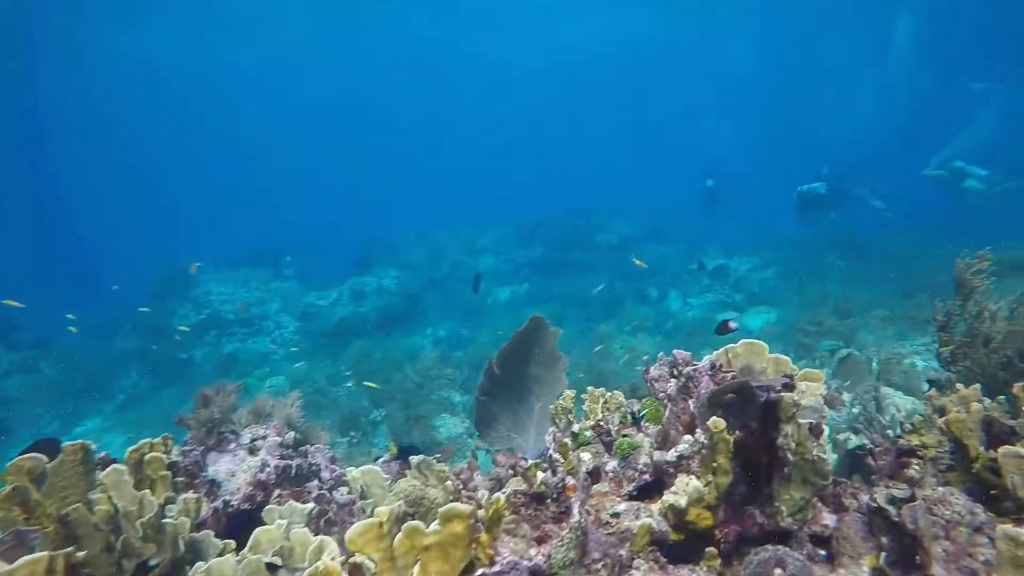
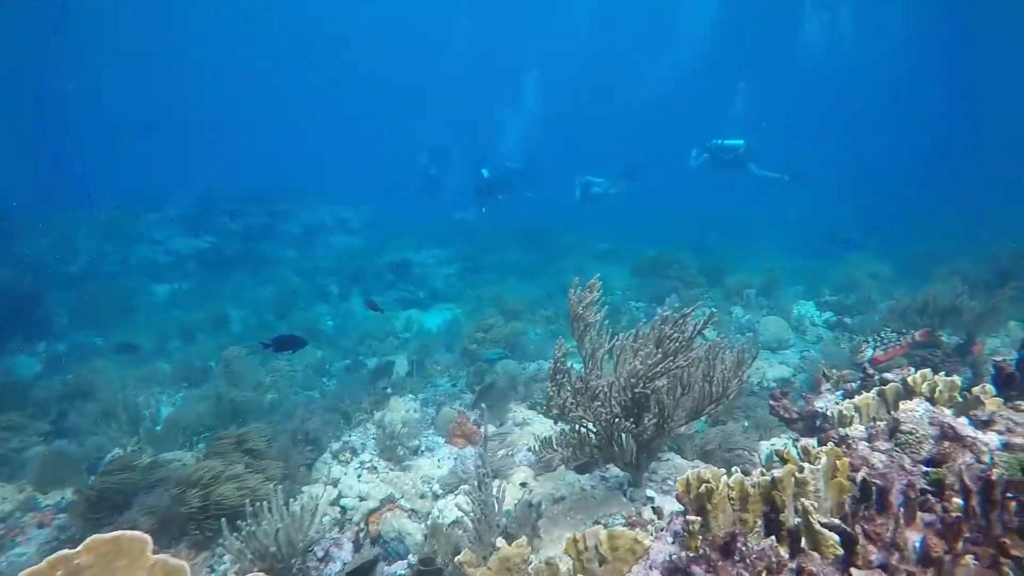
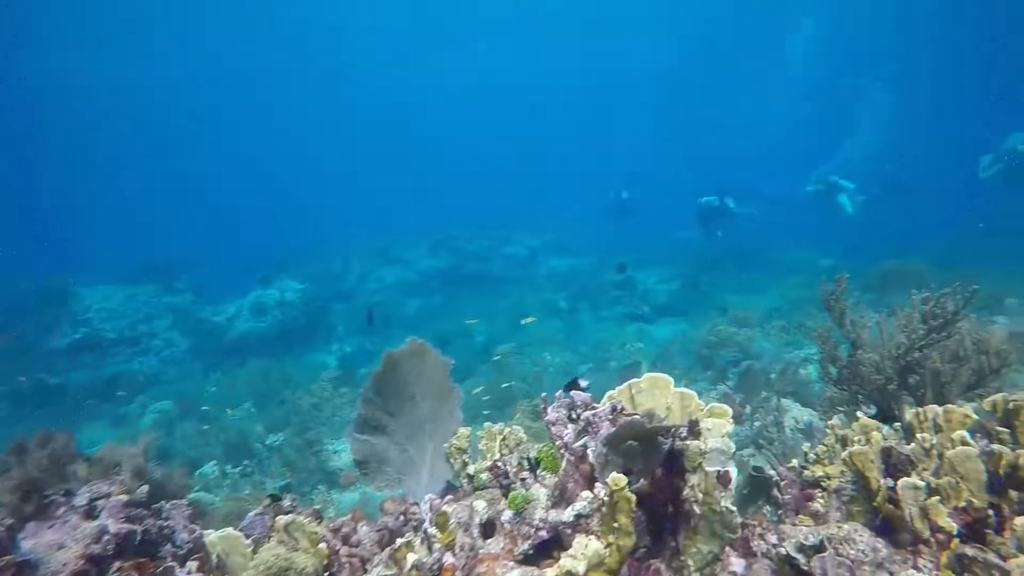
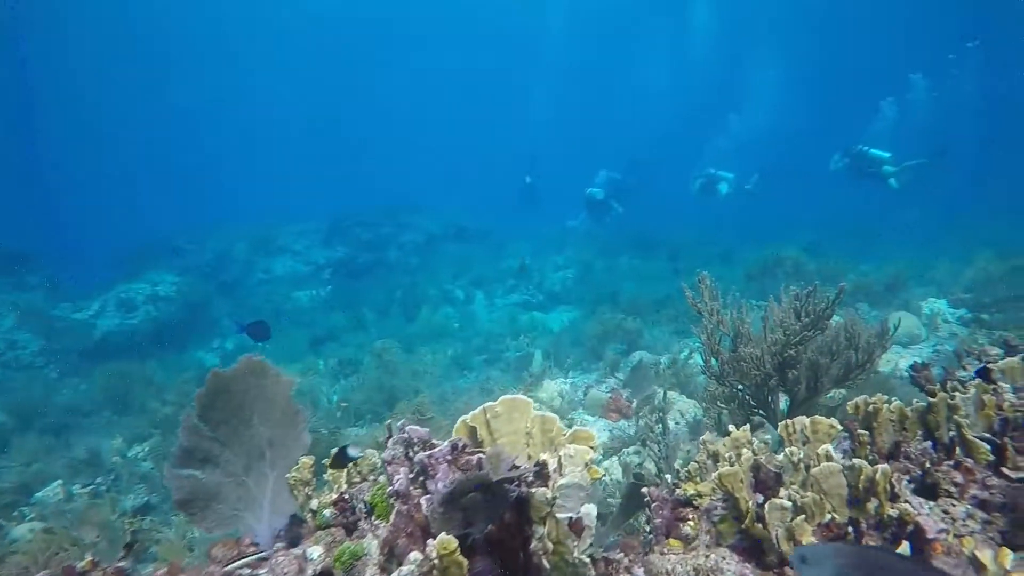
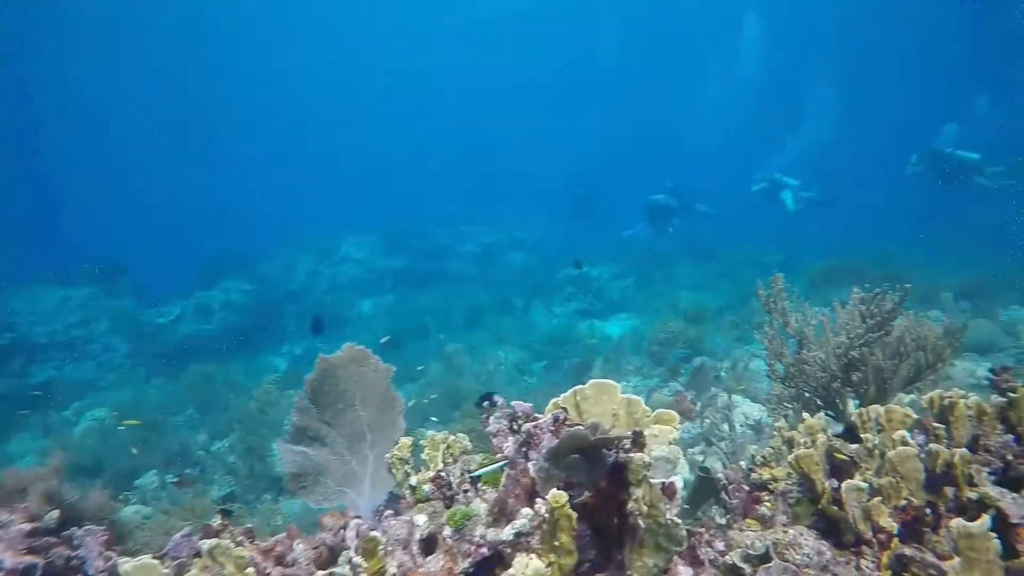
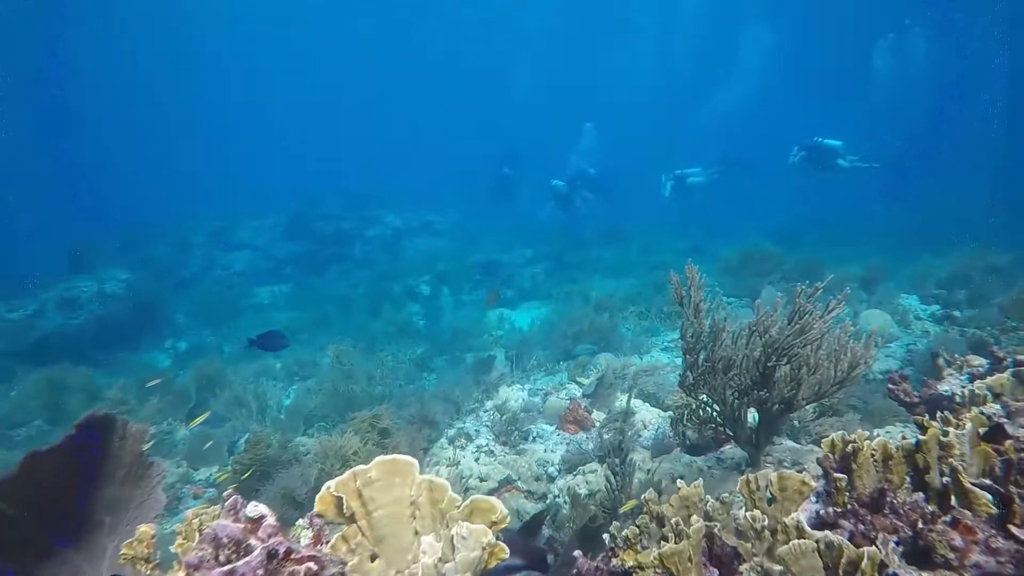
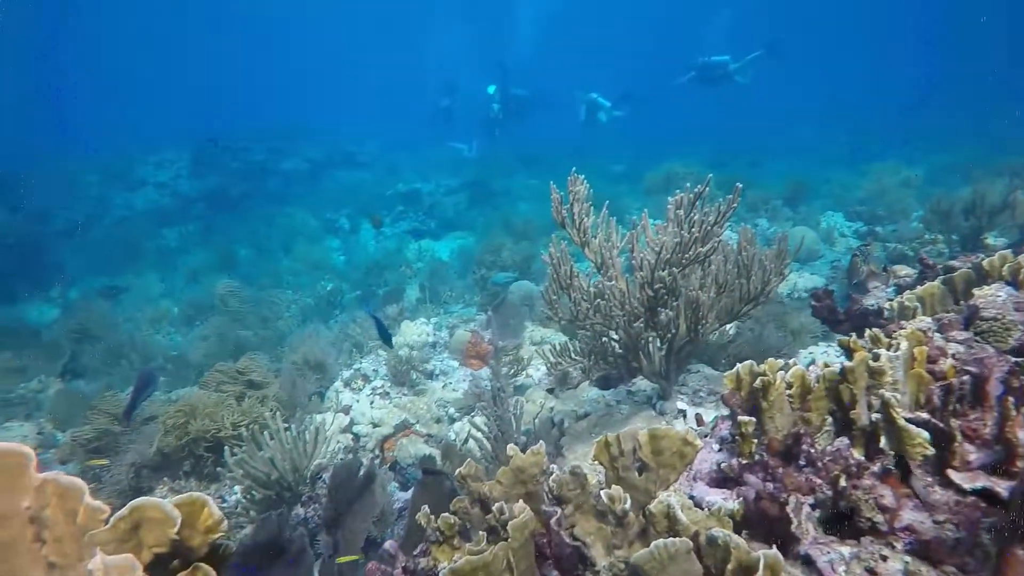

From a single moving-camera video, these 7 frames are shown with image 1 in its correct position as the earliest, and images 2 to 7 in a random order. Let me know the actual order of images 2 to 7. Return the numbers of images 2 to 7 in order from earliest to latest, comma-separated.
3, 5, 4, 6, 2, 7
